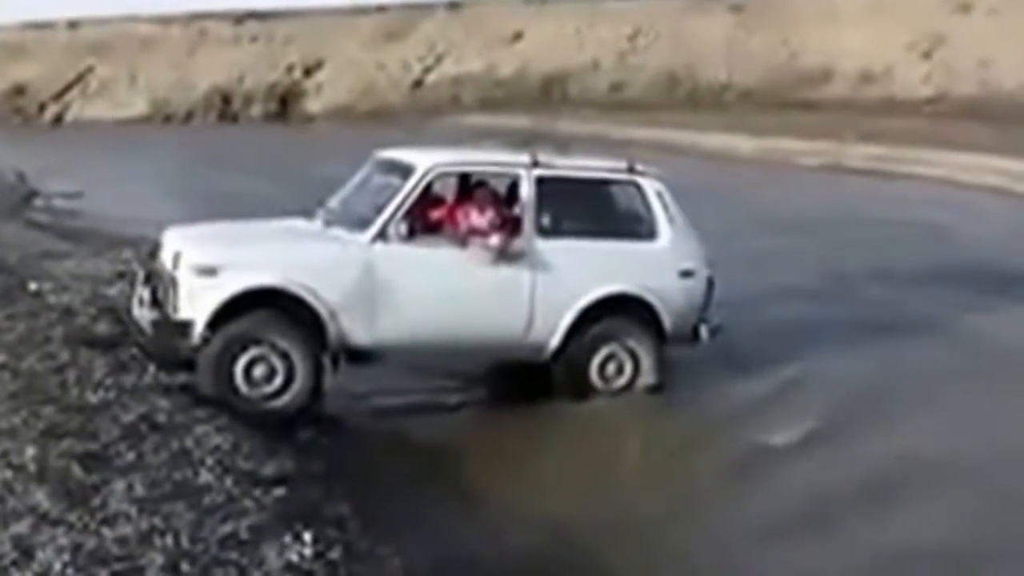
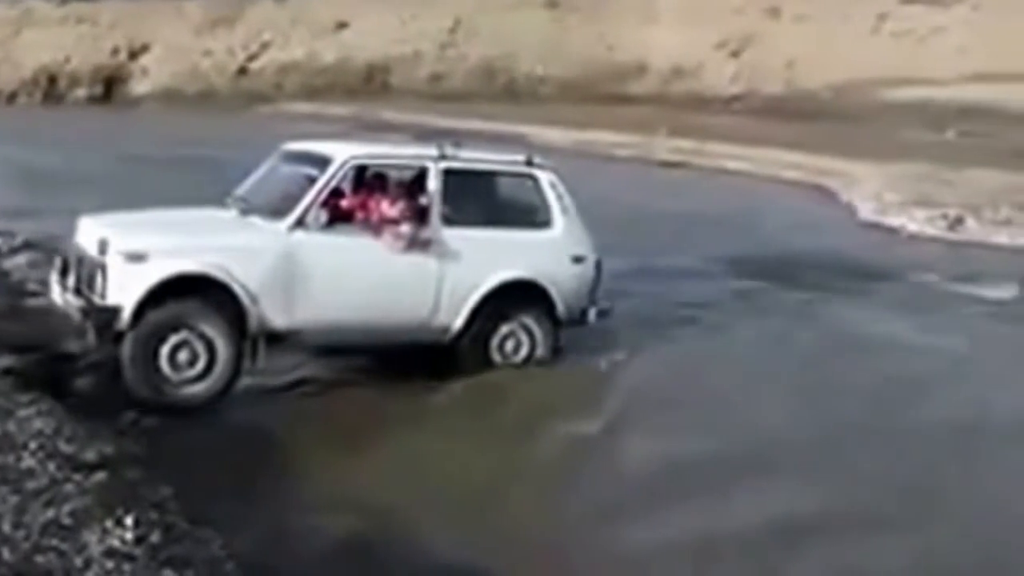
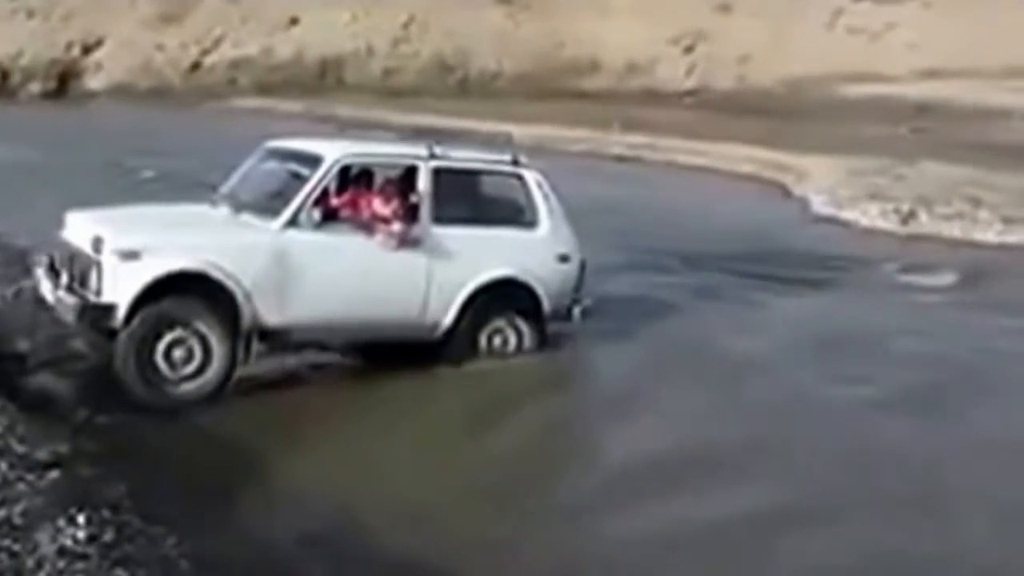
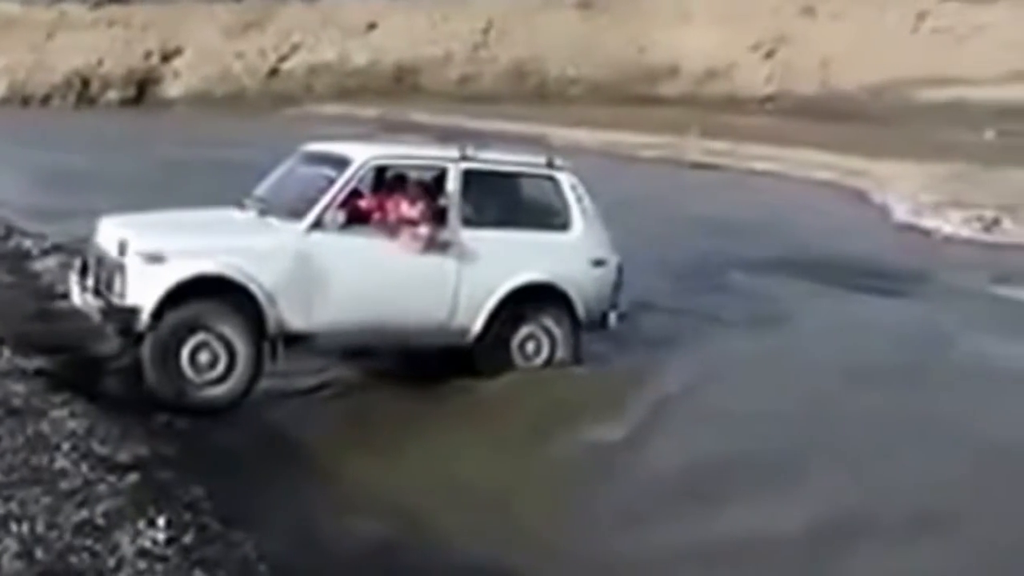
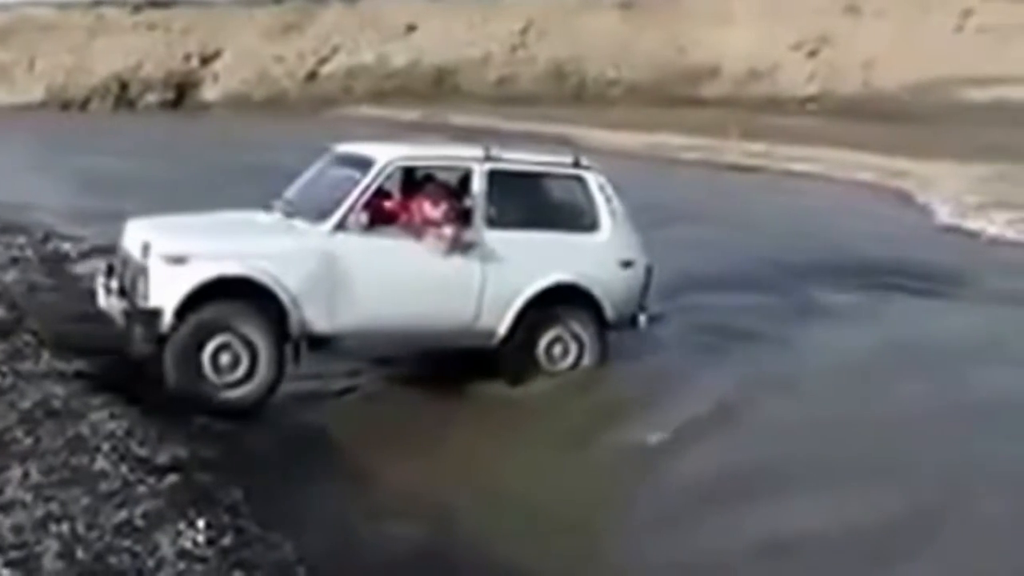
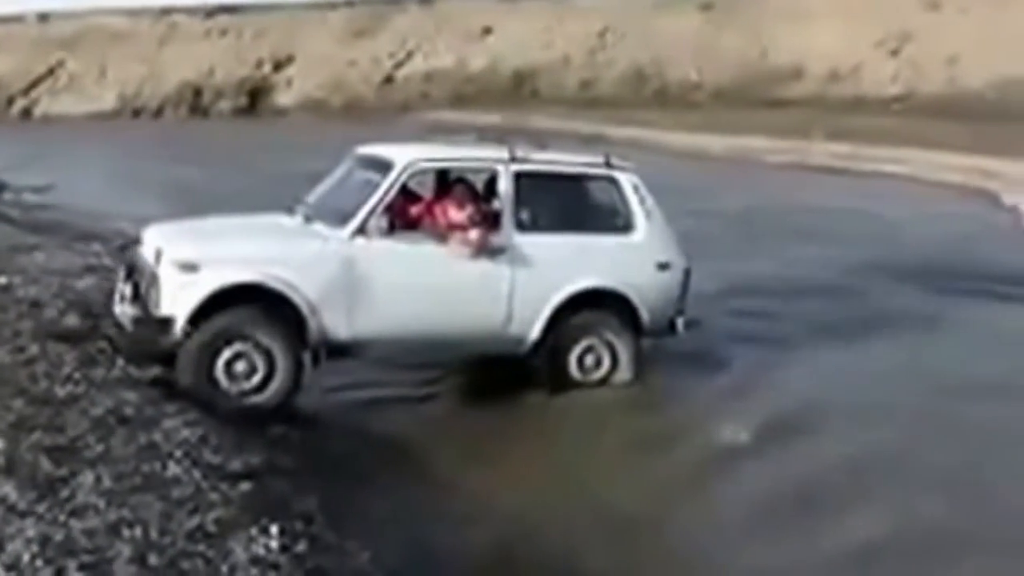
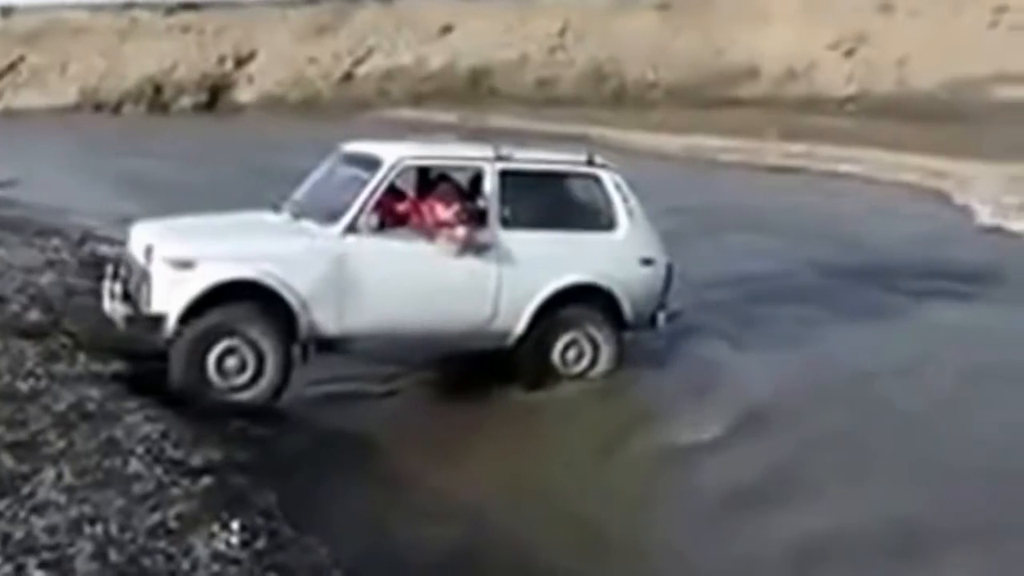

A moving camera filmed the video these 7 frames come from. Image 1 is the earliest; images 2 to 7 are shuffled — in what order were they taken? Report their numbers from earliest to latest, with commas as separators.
6, 7, 5, 4, 2, 3
